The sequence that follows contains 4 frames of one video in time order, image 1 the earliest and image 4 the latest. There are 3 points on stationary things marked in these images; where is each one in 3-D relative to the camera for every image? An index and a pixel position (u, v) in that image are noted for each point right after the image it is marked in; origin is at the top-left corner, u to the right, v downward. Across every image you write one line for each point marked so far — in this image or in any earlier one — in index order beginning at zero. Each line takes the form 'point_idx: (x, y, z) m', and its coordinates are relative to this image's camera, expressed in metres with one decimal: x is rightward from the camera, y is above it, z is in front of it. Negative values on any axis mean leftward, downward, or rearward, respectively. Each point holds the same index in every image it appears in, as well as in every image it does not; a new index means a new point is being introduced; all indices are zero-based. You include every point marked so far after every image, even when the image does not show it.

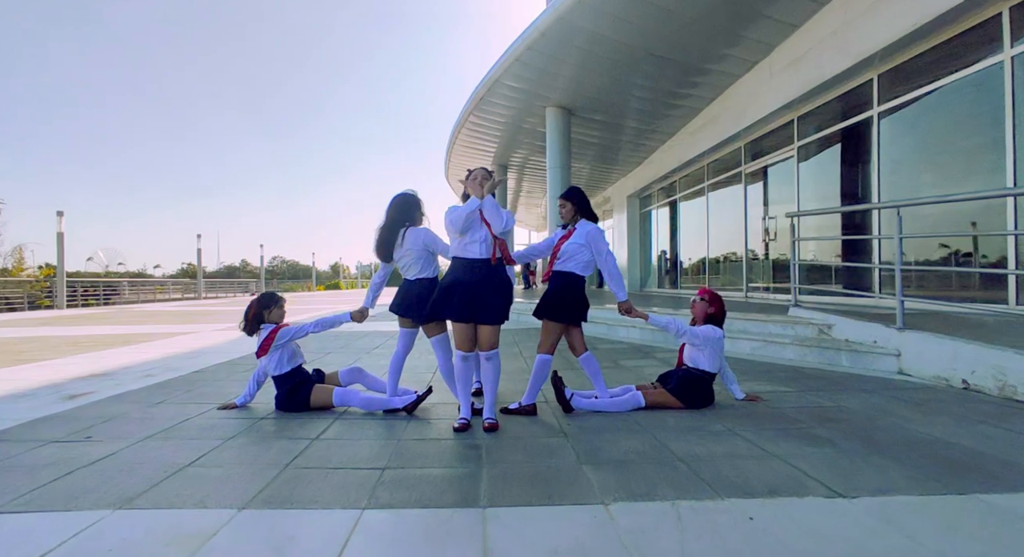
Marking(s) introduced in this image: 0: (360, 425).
0: (-1.1, -1.1, +3.3) m
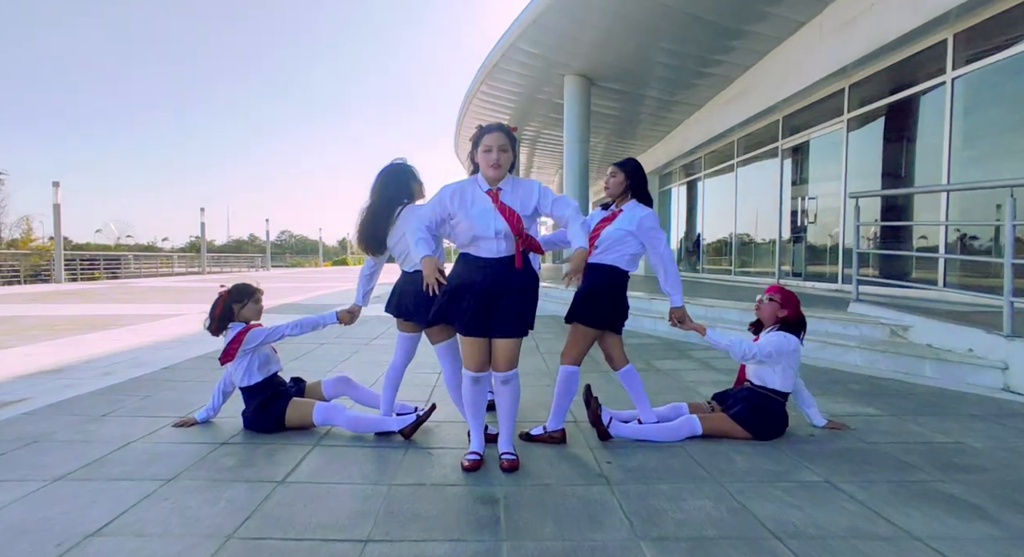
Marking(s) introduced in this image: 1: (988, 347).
0: (-1.0, -1.0, +2.7) m
1: (+3.8, -0.5, +3.7) m
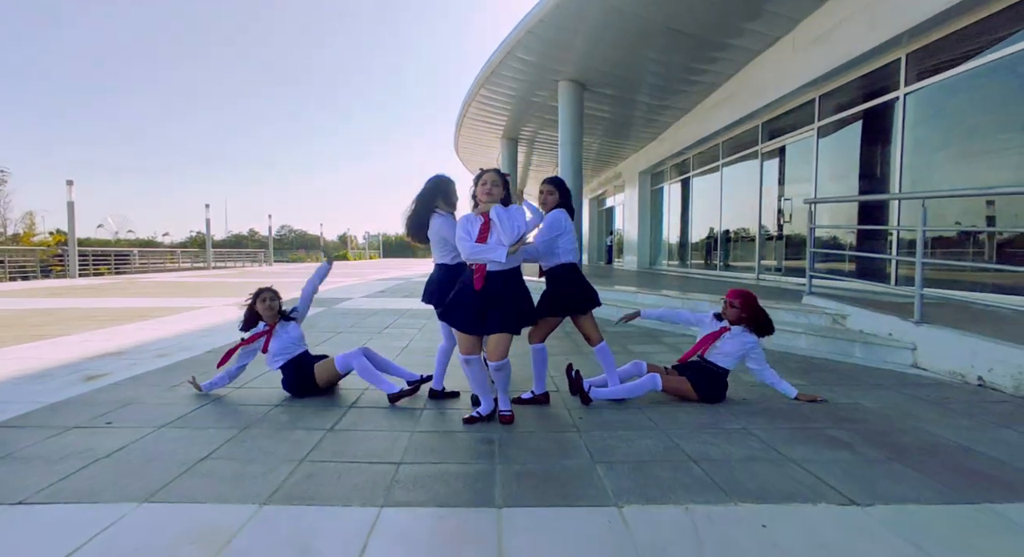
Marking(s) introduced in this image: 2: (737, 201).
0: (-1.0, -1.0, +3.4) m
1: (+3.7, -0.5, +4.4) m
2: (+6.2, +2.1, +12.7) m
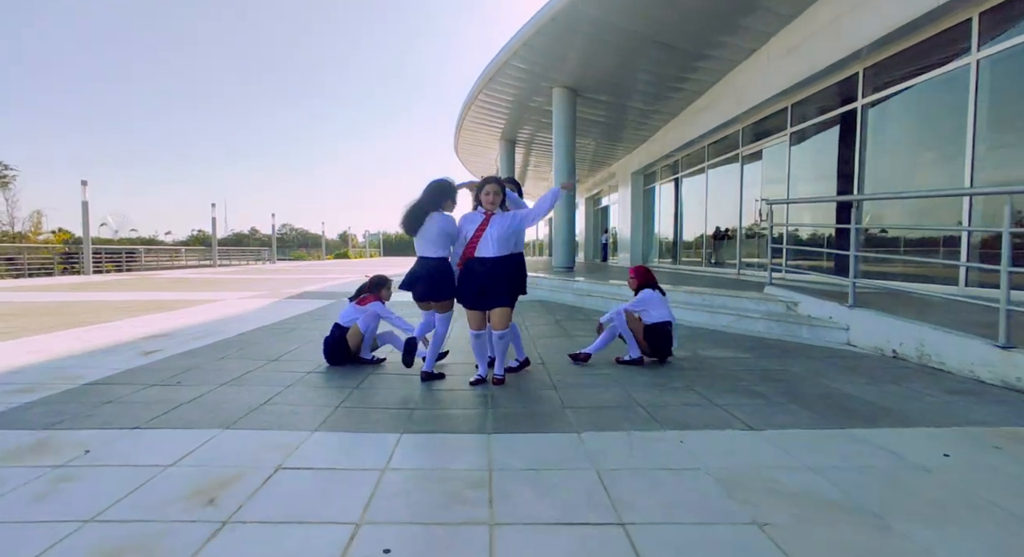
0: (-1.1, -0.9, +4.1) m
1: (+3.7, -0.4, +5.2) m
2: (+6.1, +2.2, +13.4) m
